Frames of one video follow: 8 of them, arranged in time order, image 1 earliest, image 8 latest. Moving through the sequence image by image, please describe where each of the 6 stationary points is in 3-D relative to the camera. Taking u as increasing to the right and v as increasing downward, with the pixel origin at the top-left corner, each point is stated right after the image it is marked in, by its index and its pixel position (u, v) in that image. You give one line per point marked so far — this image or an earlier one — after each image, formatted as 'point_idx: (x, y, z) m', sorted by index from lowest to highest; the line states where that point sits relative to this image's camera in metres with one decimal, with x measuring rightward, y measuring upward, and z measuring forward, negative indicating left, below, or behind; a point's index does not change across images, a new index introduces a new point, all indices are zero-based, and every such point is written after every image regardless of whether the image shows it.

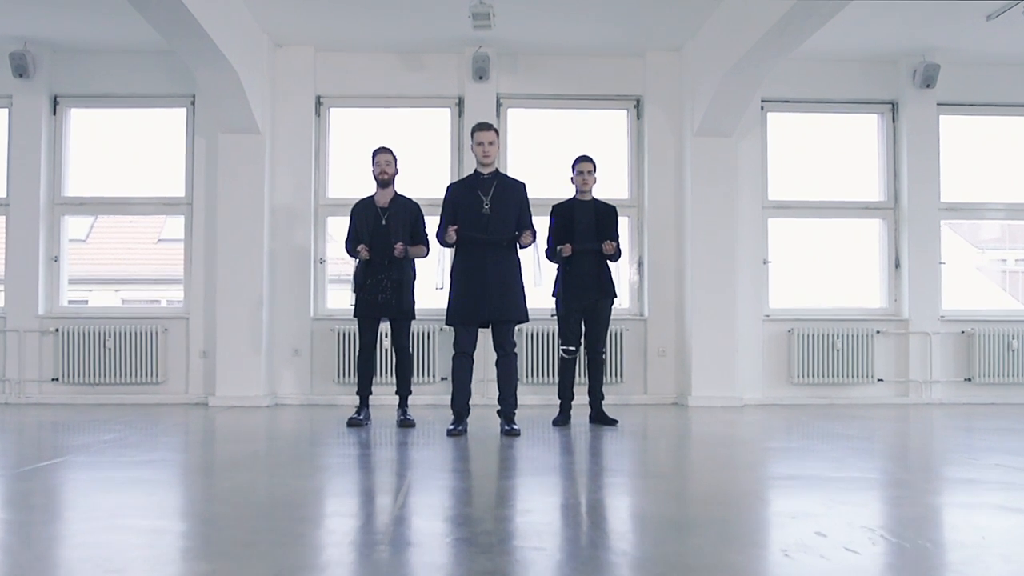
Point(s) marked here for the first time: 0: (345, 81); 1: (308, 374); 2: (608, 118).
0: (-1.2, +1.5, +6.6) m
1: (-1.4, -0.6, +6.3) m
2: (+0.7, +1.2, +6.6) m
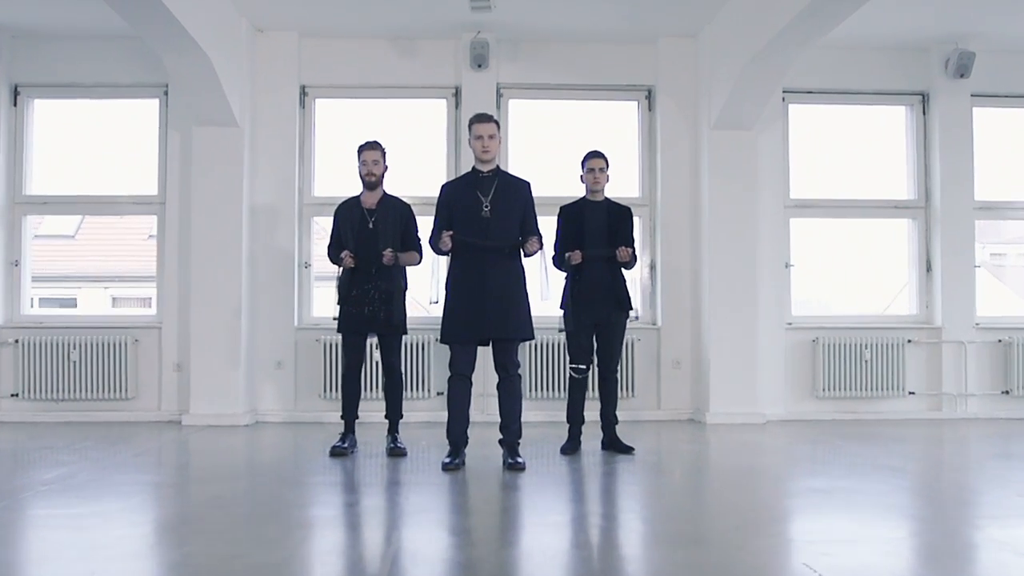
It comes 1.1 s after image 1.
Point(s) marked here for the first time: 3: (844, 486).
0: (-1.2, +1.4, +6.1) m
1: (-1.4, -0.7, +5.9) m
2: (+0.7, +1.2, +6.1) m
3: (+1.5, -0.9, +4.1) m
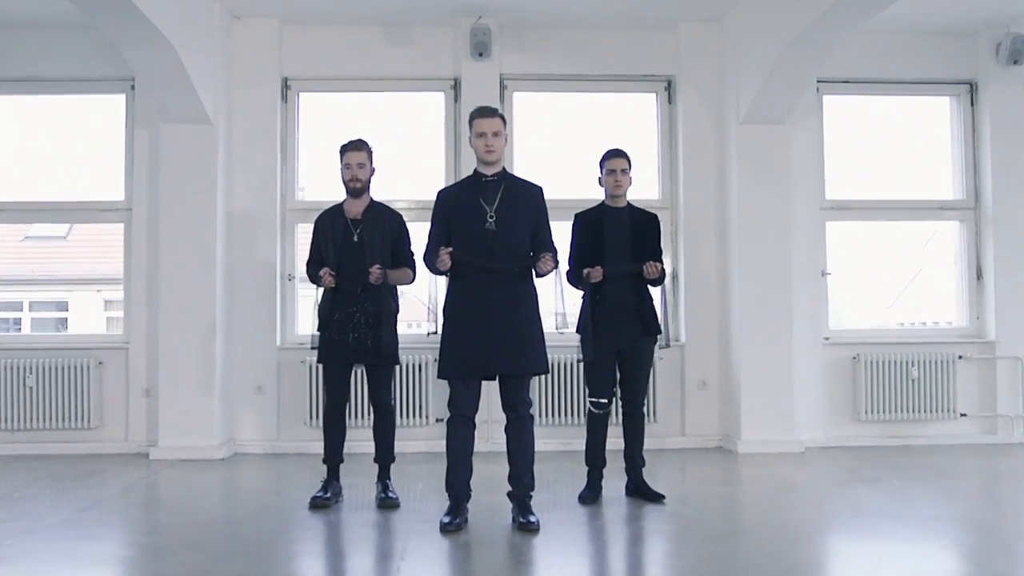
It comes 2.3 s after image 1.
0: (-1.2, +1.4, +5.5) m
1: (-1.4, -0.7, +5.3) m
2: (+0.7, +1.1, +5.5) m
3: (+1.5, -0.9, +3.5) m
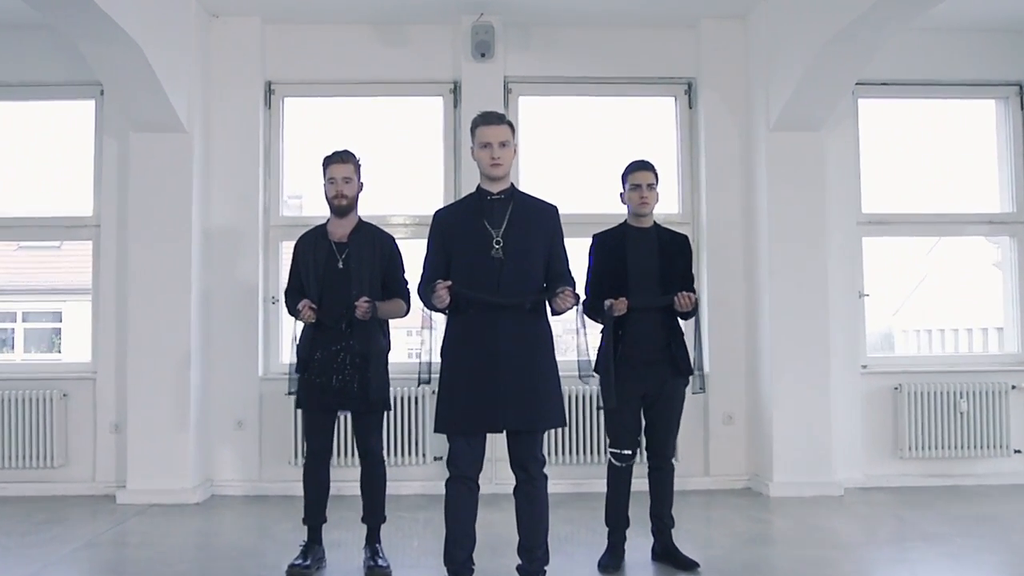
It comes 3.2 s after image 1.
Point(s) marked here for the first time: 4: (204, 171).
0: (-1.1, +1.2, +5.0) m
1: (-1.3, -0.9, +4.8) m
2: (+0.8, +1.0, +5.0) m
3: (+1.6, -1.0, +3.0) m
4: (-1.6, +0.6, +4.8) m
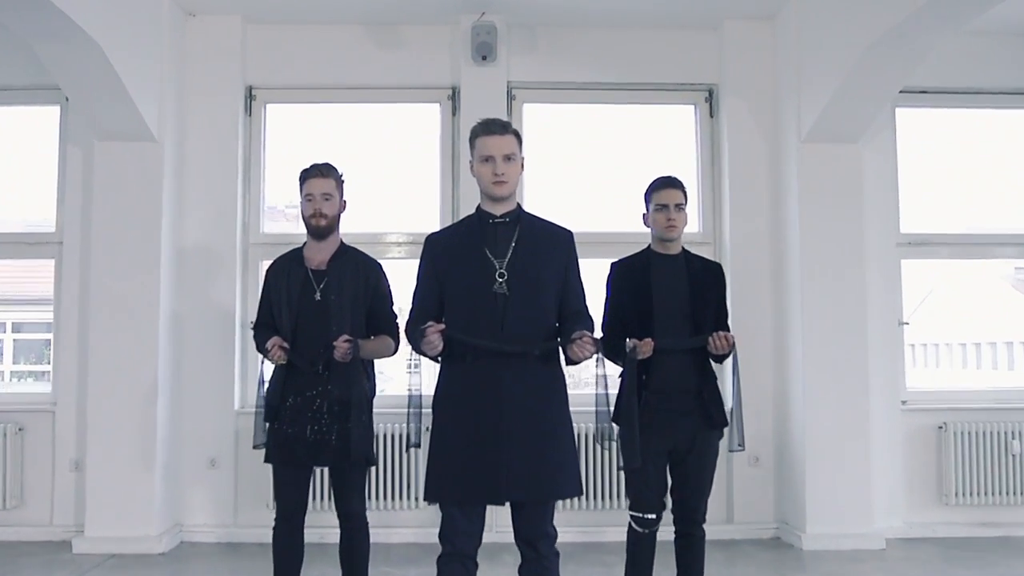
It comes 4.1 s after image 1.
0: (-1.1, +1.1, +4.6) m
1: (-1.3, -1.0, +4.3) m
2: (+0.8, +0.9, +4.6) m
3: (+1.6, -1.2, +2.5) m
4: (-1.6, +0.5, +4.3) m
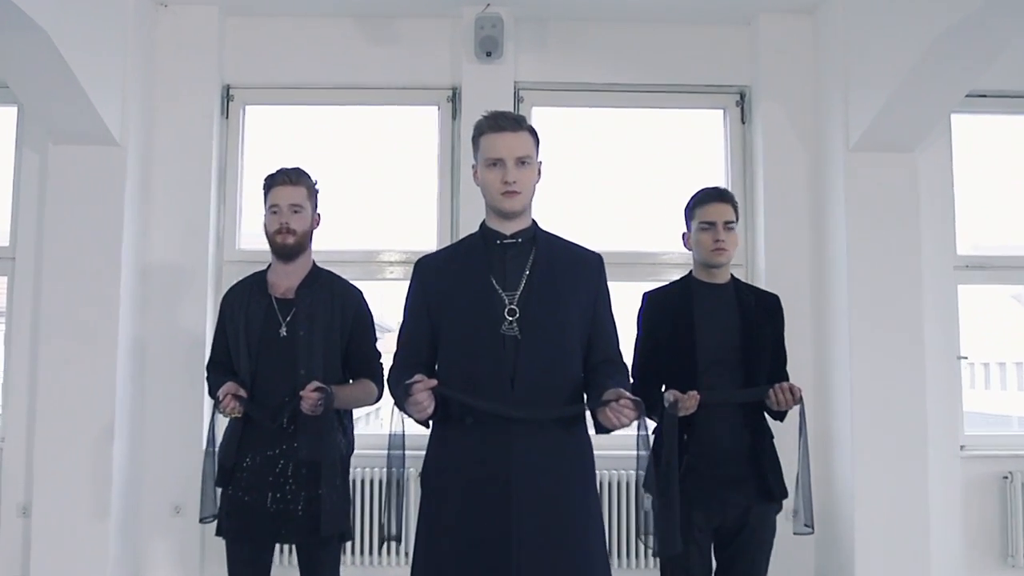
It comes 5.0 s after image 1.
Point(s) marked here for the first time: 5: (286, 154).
0: (-1.1, +1.0, +4.1) m
1: (-1.3, -1.1, +3.8) m
2: (+0.8, +0.7, +4.1) m
3: (+1.6, -1.3, +2.0) m
4: (-1.6, +0.4, +3.9) m
5: (-1.0, +0.6, +4.2) m
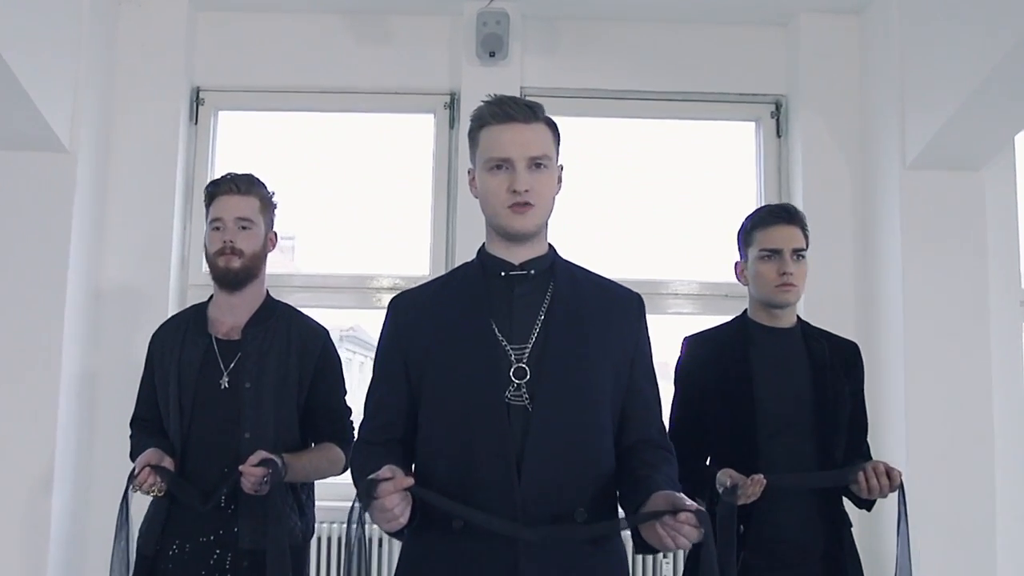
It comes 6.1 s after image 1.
0: (-1.1, +0.9, +3.6) m
1: (-1.3, -1.2, +3.3) m
2: (+0.8, +0.6, +3.6) m
3: (+1.6, -1.3, +1.5) m
4: (-1.6, +0.3, +3.4) m
5: (-1.0, +0.5, +3.7) m
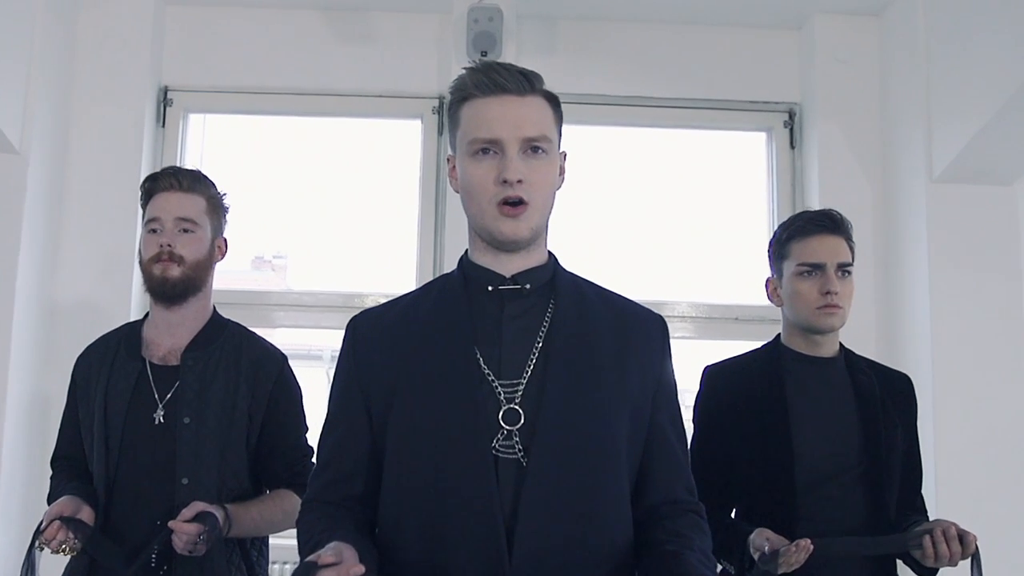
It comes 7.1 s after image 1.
0: (-1.1, +0.8, +3.4) m
1: (-1.4, -1.2, +3.0) m
2: (+0.8, +0.5, +3.4) m
3: (+1.5, -1.4, +1.2) m
4: (-1.6, +0.3, +3.1) m
5: (-1.0, +0.4, +3.4) m
